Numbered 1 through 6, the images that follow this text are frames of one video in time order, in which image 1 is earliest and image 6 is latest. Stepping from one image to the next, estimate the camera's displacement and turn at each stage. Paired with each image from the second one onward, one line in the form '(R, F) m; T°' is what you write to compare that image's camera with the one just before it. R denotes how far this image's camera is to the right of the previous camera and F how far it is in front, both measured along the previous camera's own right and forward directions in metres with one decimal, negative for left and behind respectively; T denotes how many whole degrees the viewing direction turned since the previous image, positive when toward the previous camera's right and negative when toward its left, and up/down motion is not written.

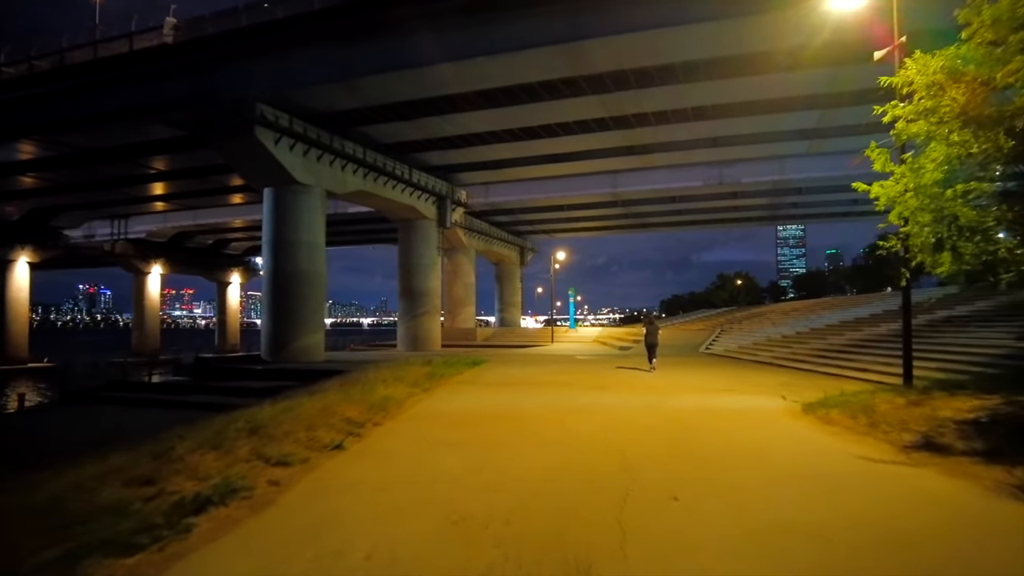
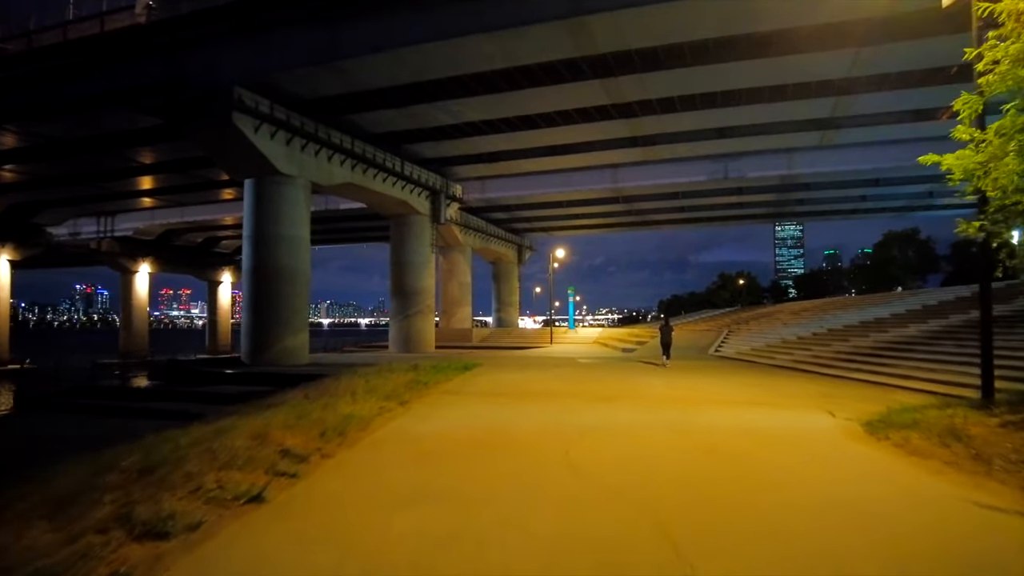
(+0.1, +1.7) m; 0°
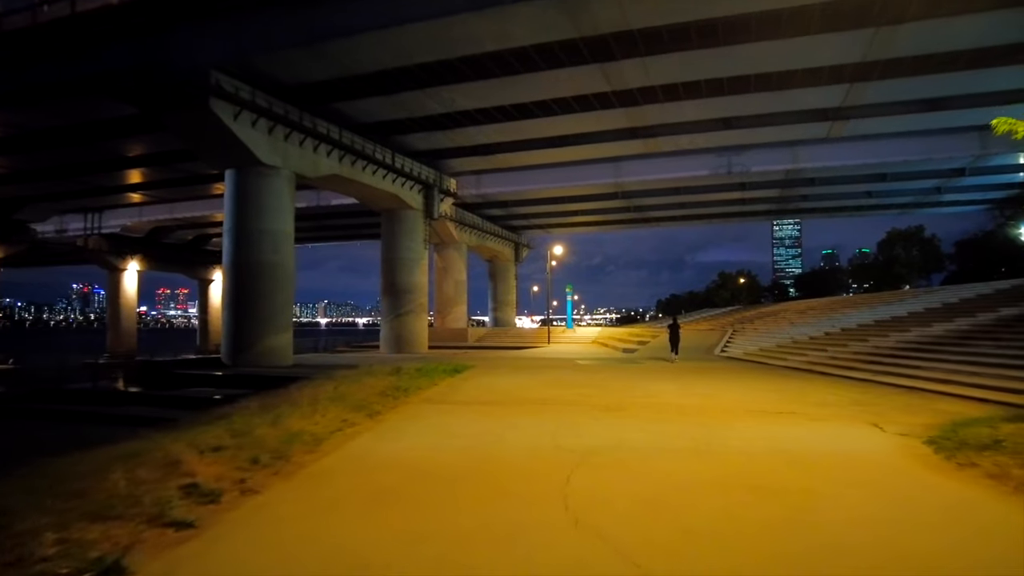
(+0.1, +1.3) m; 0°
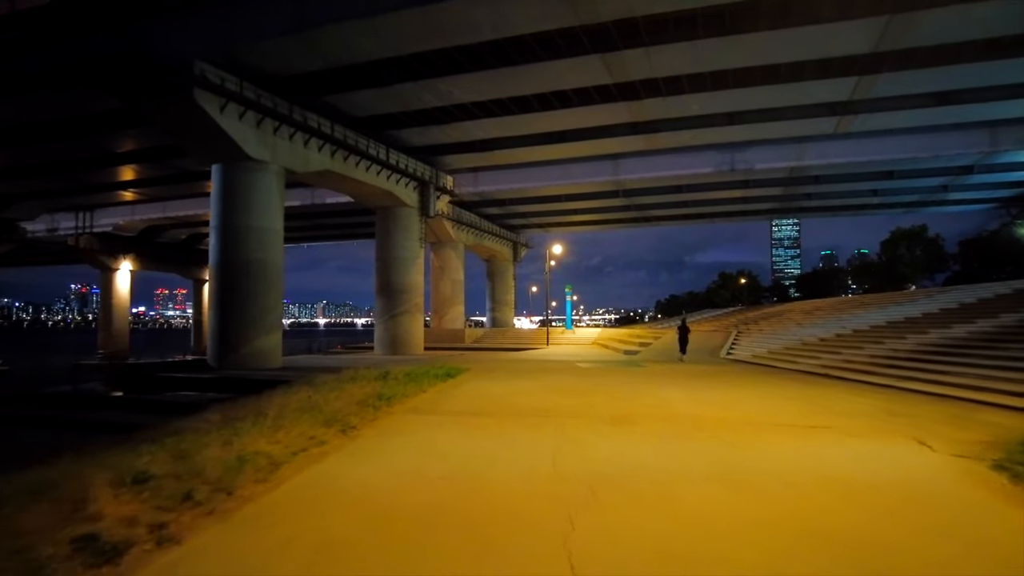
(0.0, +0.9) m; 0°
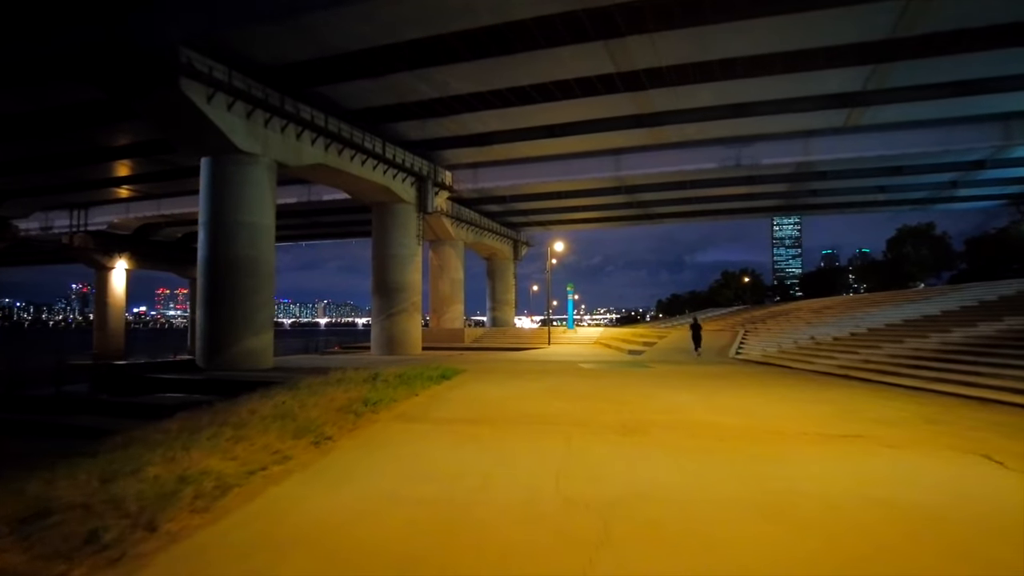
(0.0, +0.9) m; 0°
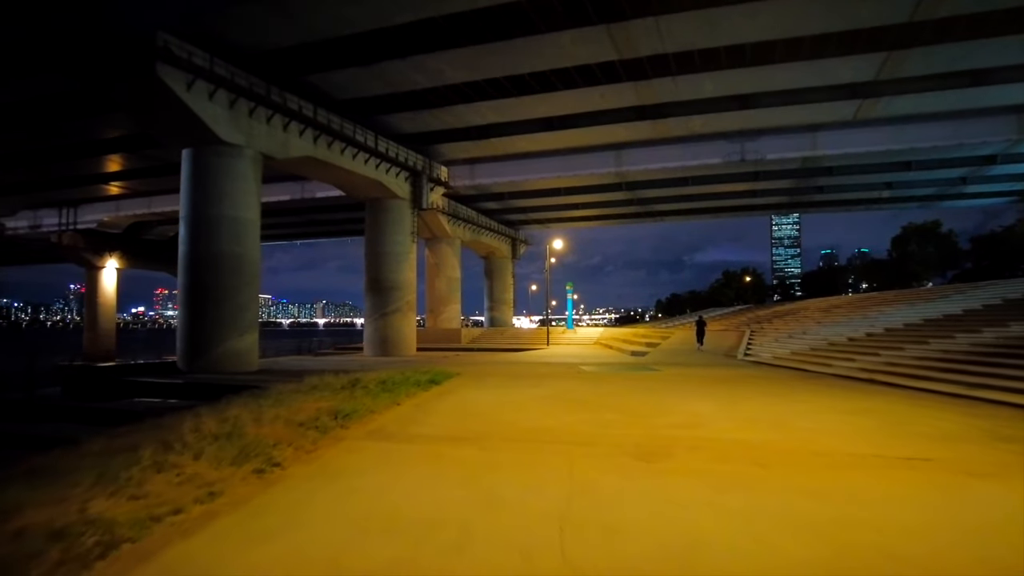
(+0.1, +1.1) m; 0°
